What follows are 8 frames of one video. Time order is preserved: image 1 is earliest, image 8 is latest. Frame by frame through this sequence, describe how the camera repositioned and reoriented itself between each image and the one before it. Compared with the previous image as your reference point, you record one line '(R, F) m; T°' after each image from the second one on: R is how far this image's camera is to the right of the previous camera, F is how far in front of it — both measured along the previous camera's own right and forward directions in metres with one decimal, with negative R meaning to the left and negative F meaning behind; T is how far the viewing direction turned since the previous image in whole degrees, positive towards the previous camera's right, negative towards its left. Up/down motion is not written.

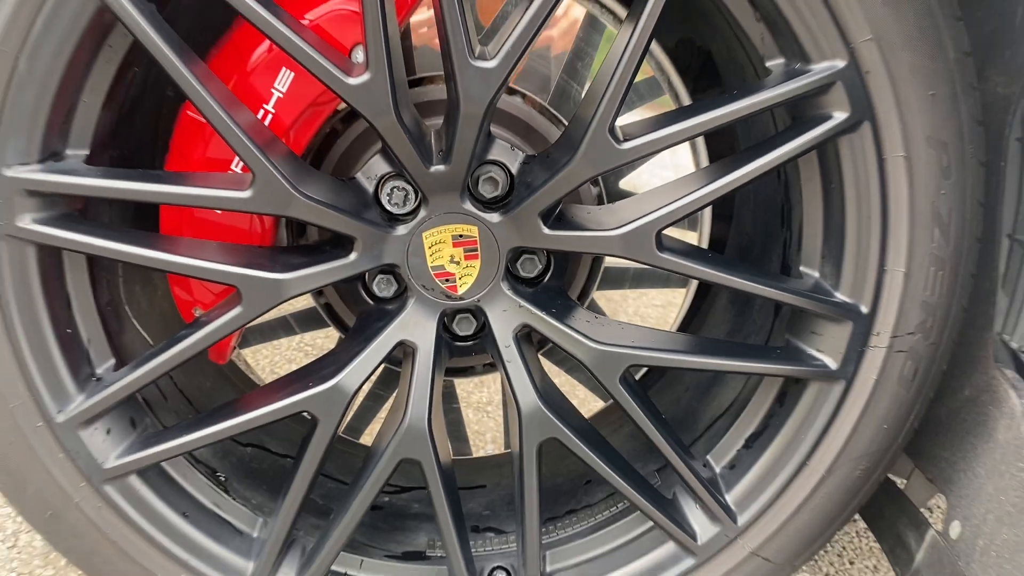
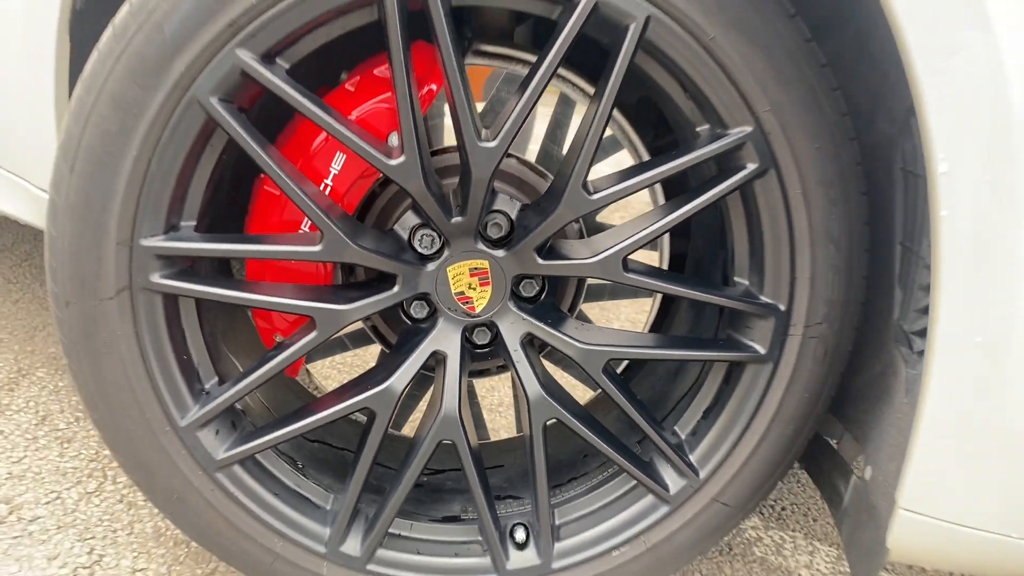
(0.0, -0.2) m; 0°
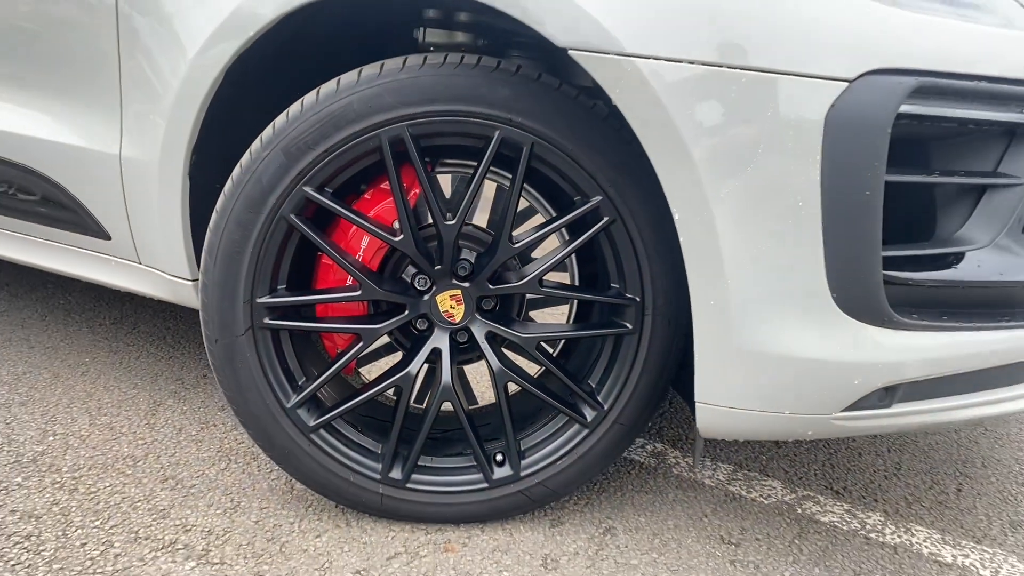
(+0.1, -0.6) m; -1°
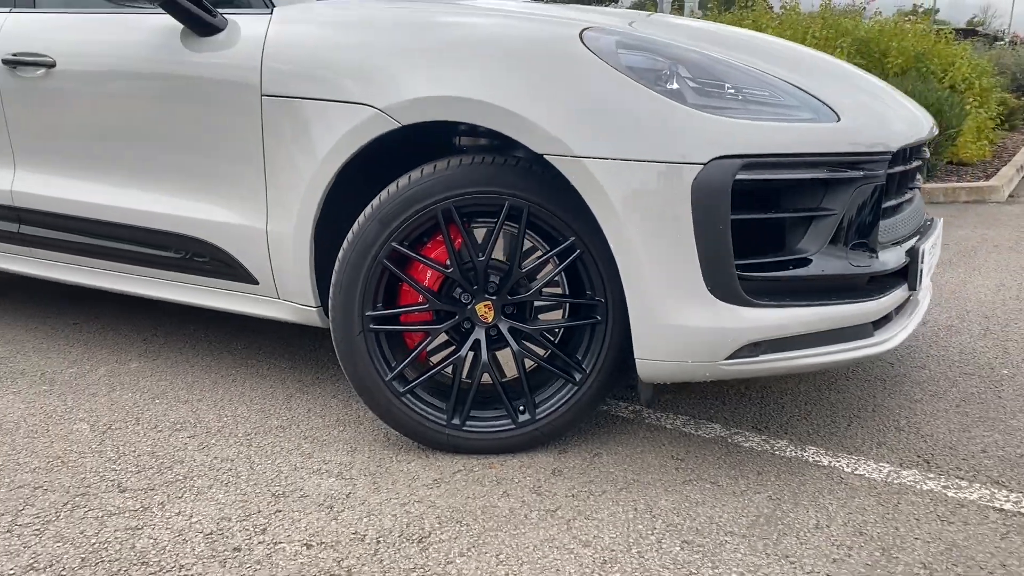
(+0.1, -0.8) m; -3°
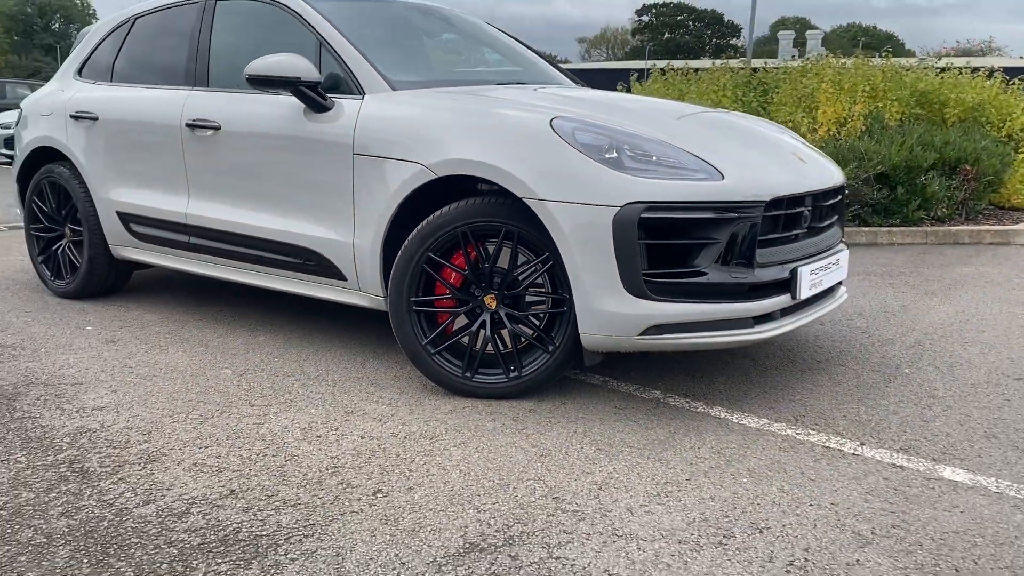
(+0.5, -1.1) m; -7°
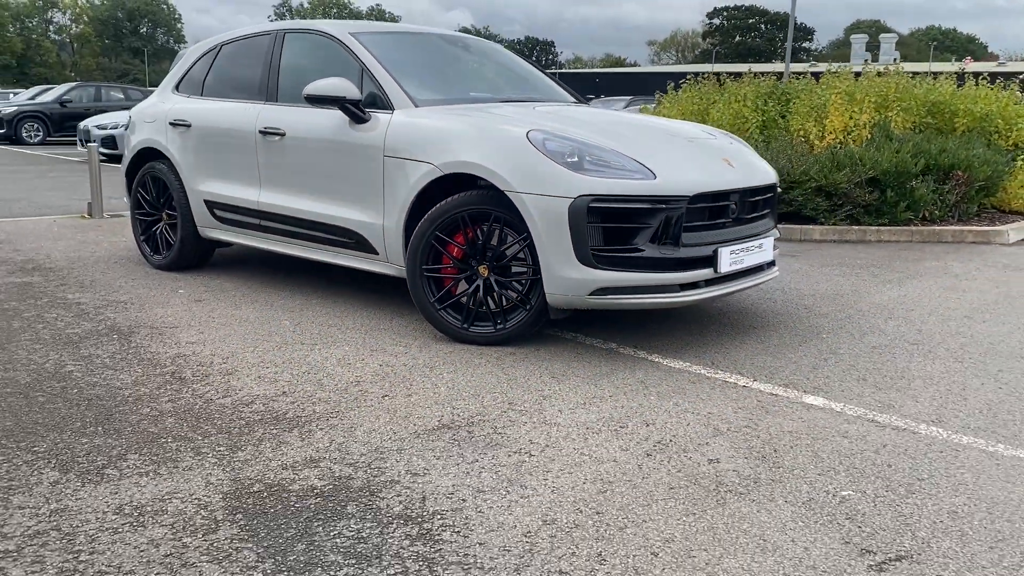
(+0.4, -1.0) m; -4°
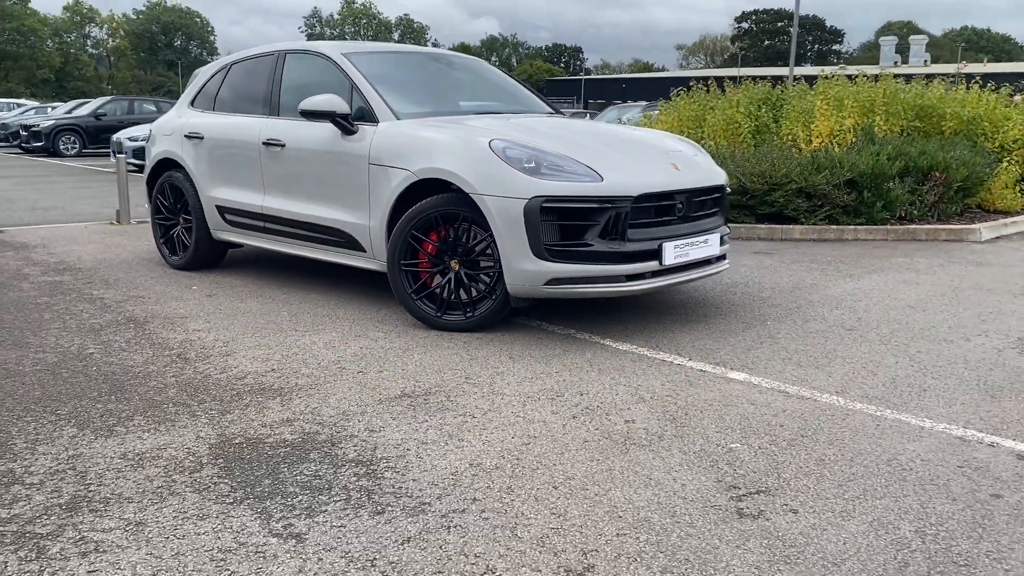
(+0.4, -0.5) m; -2°
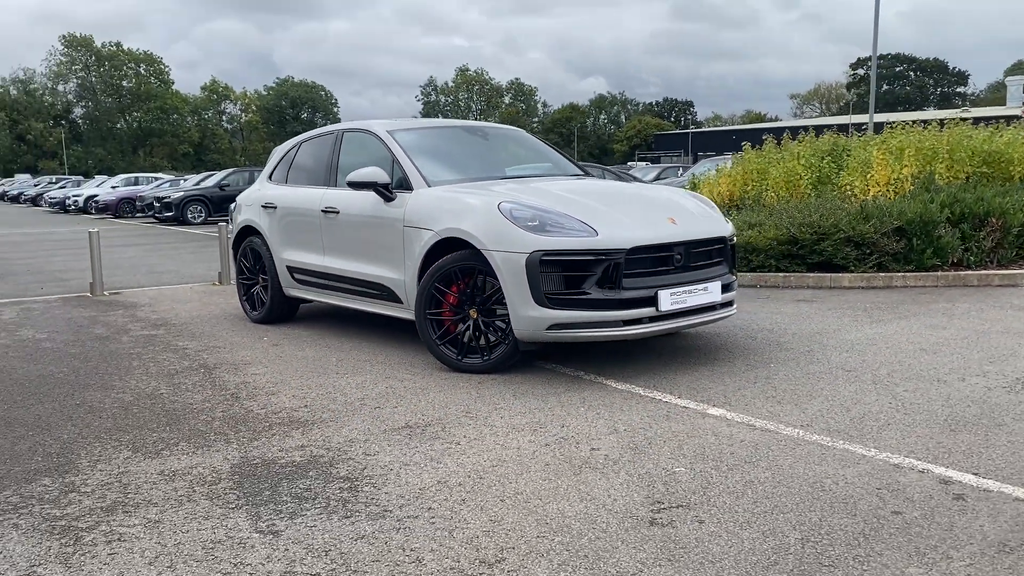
(+0.7, -0.5) m; -8°
